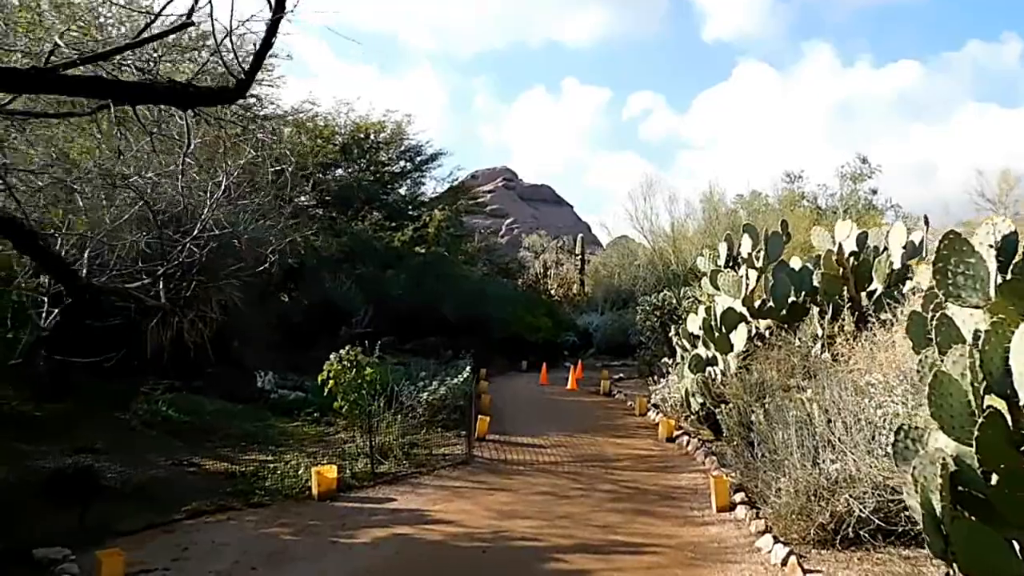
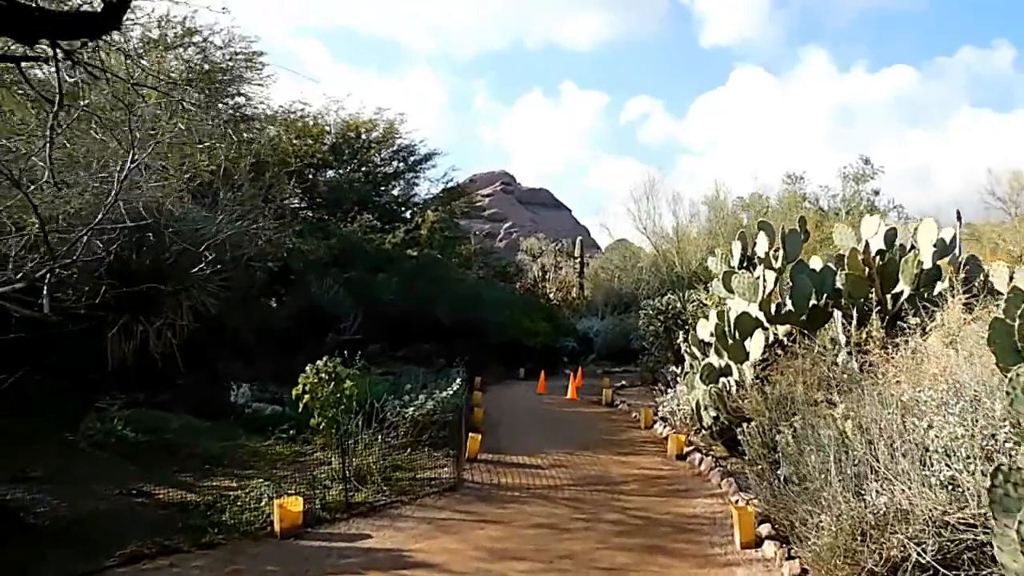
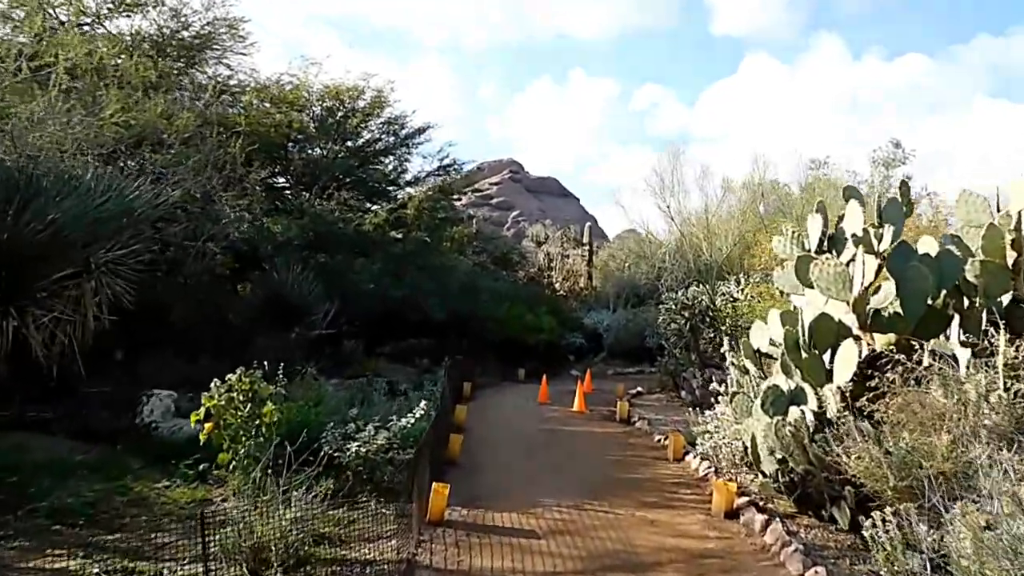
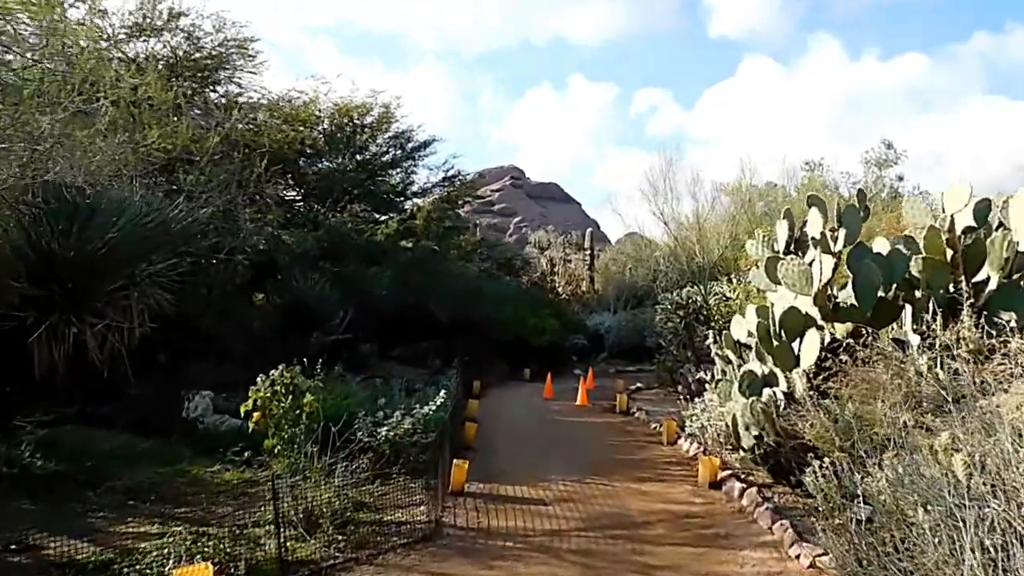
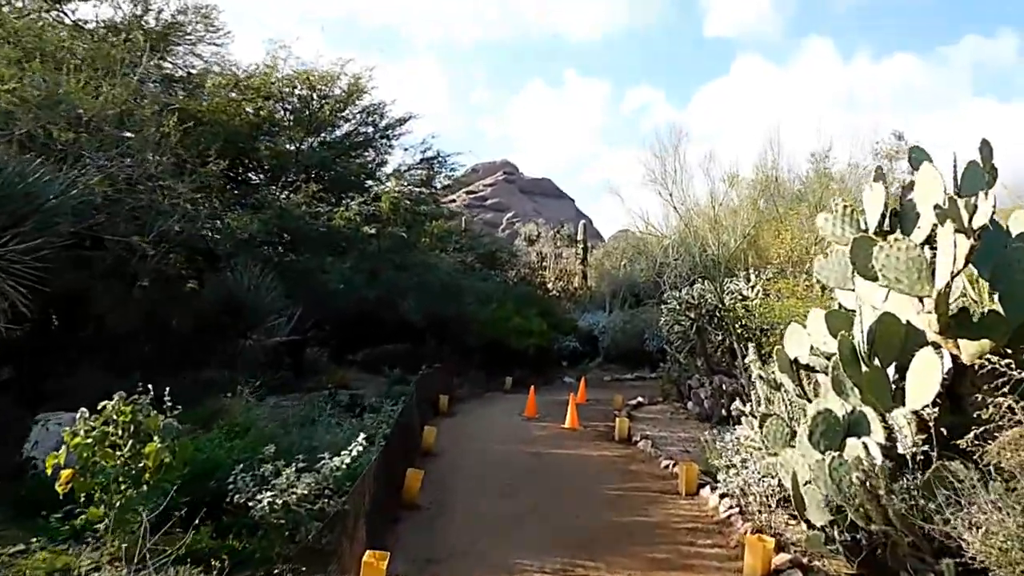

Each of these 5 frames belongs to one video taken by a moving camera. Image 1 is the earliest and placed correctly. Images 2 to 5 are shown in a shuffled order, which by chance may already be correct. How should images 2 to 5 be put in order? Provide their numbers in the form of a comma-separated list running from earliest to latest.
2, 4, 3, 5
